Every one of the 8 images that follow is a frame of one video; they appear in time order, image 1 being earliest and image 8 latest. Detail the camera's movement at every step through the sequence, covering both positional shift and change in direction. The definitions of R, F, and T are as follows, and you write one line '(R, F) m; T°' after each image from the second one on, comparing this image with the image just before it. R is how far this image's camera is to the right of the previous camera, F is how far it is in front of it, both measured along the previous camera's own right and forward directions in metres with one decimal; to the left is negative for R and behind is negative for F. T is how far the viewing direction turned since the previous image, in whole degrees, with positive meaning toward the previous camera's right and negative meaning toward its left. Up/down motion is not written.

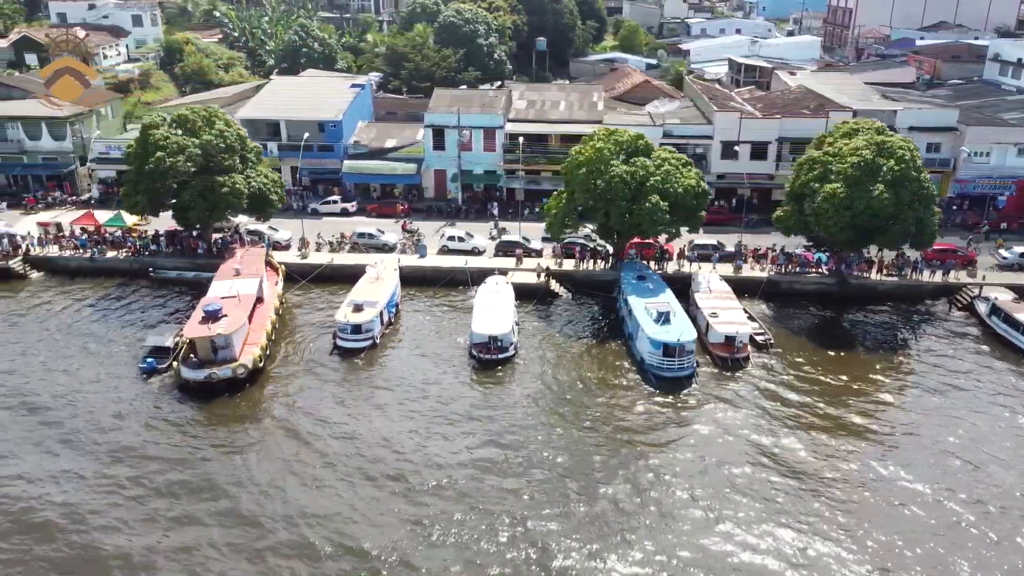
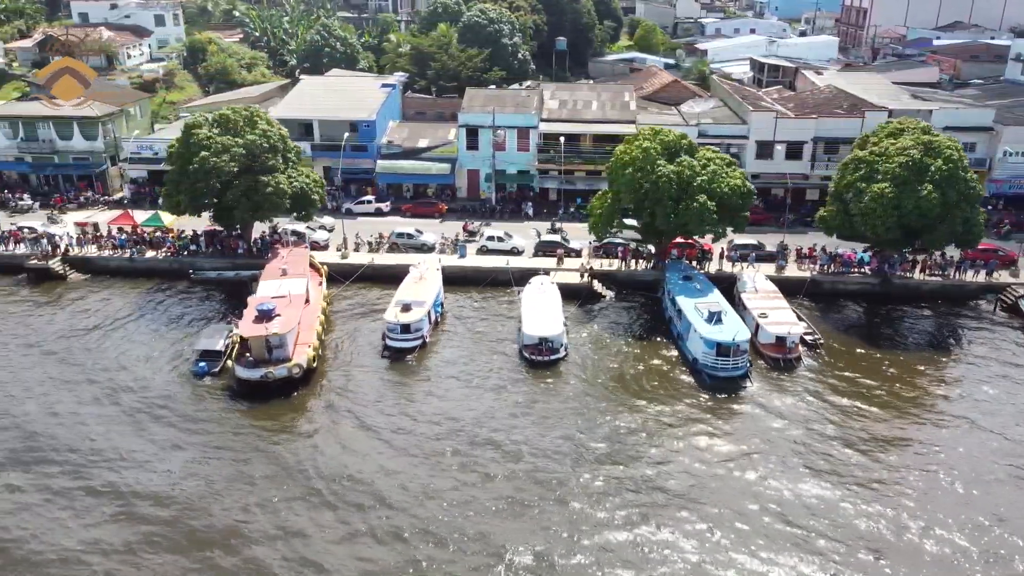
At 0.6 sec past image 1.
(-2.7, +0.1) m; 0°
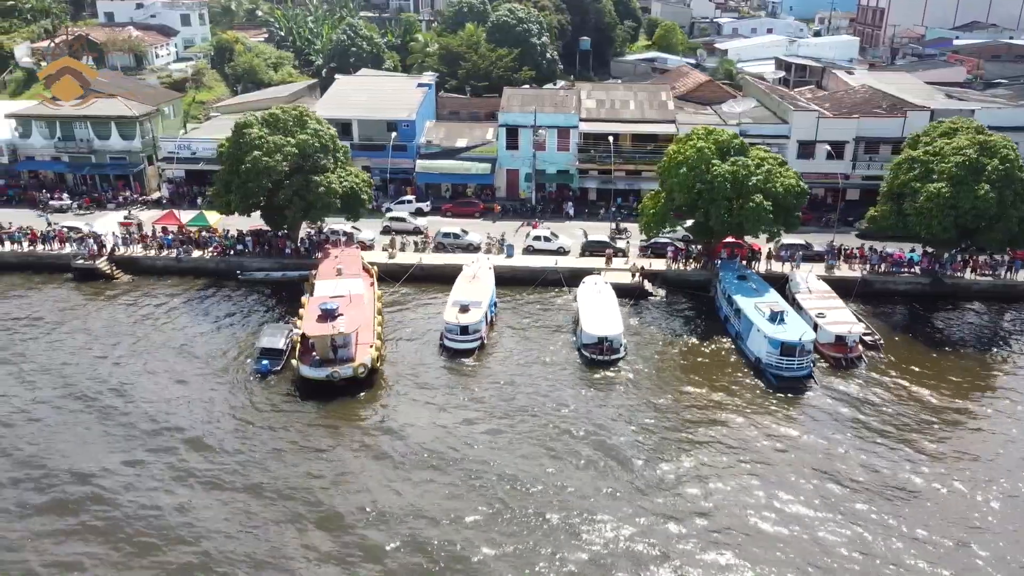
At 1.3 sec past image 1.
(-3.2, +0.1) m; 0°
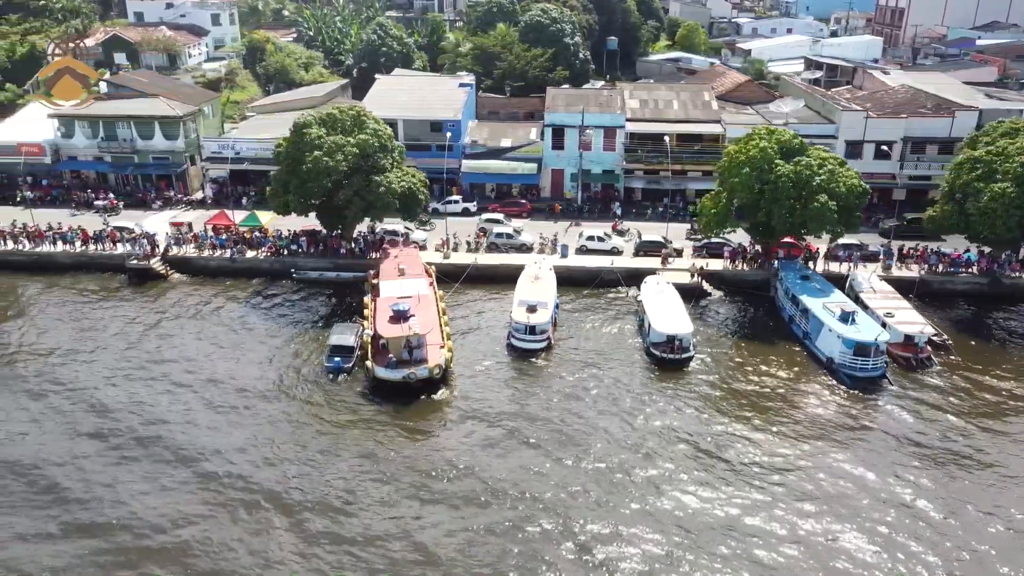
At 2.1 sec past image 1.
(-3.7, +0.1) m; 0°
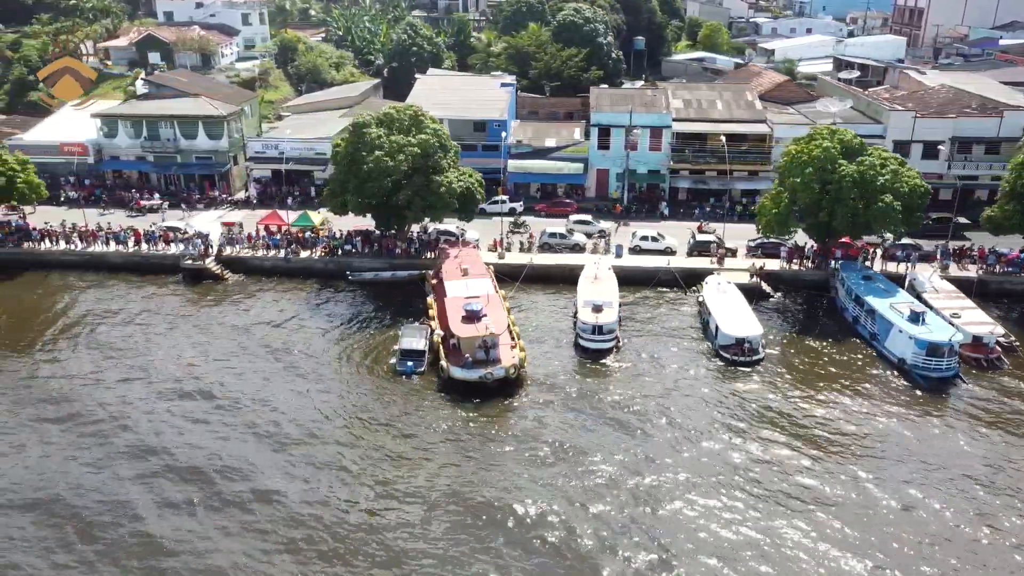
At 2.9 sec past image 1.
(-3.7, +0.1) m; 0°
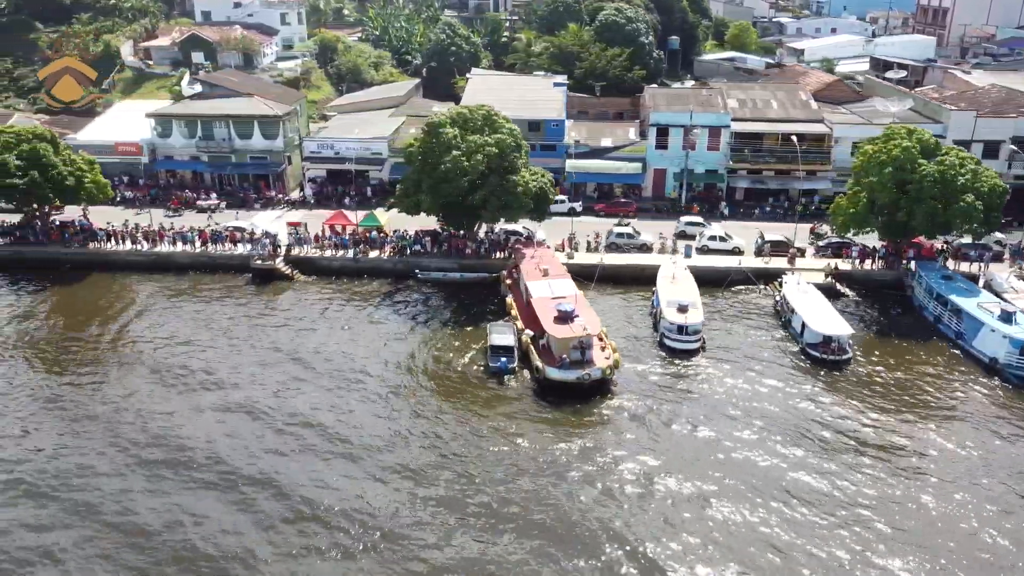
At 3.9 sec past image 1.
(-4.7, +0.1) m; 0°
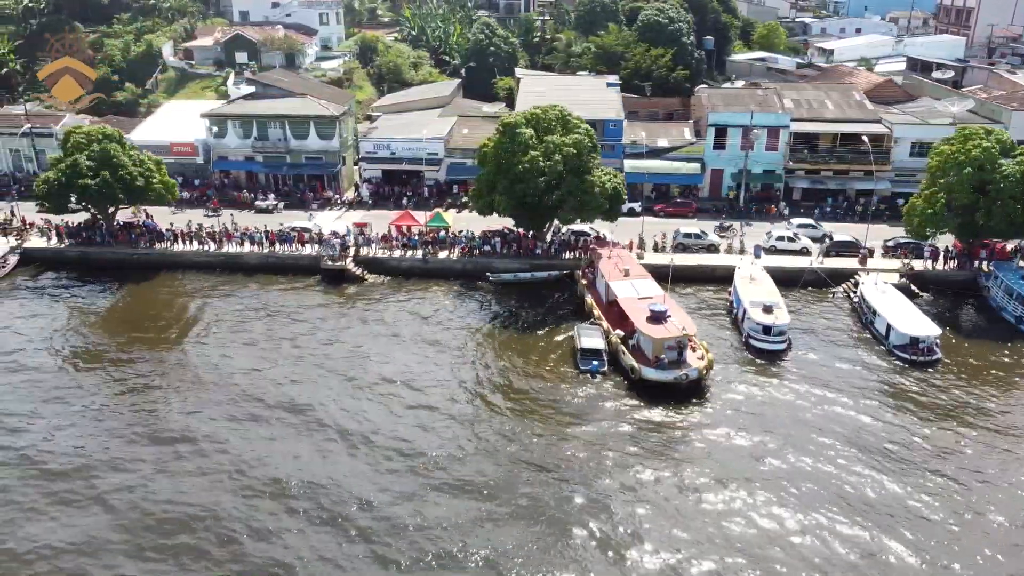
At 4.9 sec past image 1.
(-4.7, +0.1) m; 0°
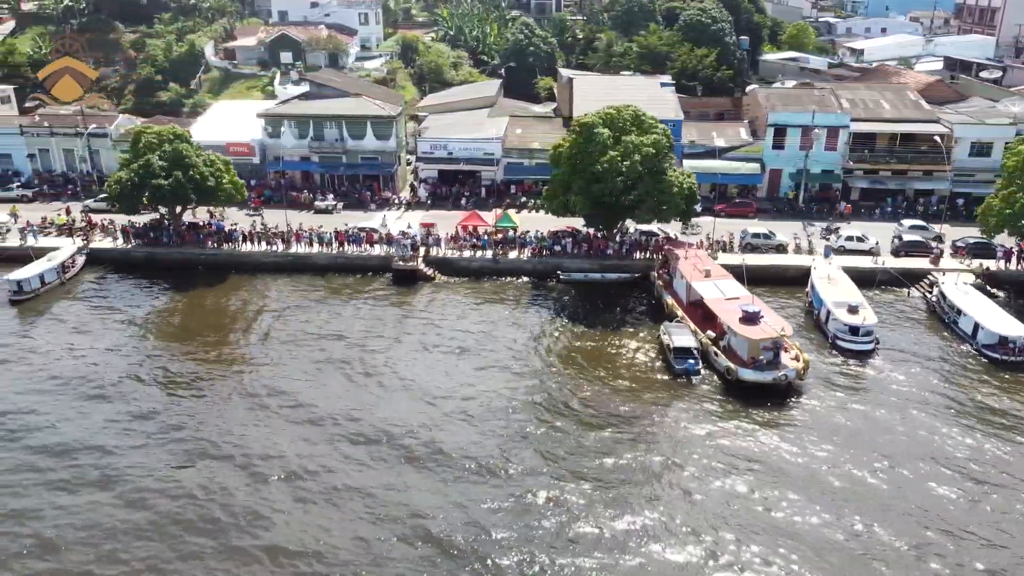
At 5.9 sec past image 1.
(-4.7, +0.1) m; 0°
